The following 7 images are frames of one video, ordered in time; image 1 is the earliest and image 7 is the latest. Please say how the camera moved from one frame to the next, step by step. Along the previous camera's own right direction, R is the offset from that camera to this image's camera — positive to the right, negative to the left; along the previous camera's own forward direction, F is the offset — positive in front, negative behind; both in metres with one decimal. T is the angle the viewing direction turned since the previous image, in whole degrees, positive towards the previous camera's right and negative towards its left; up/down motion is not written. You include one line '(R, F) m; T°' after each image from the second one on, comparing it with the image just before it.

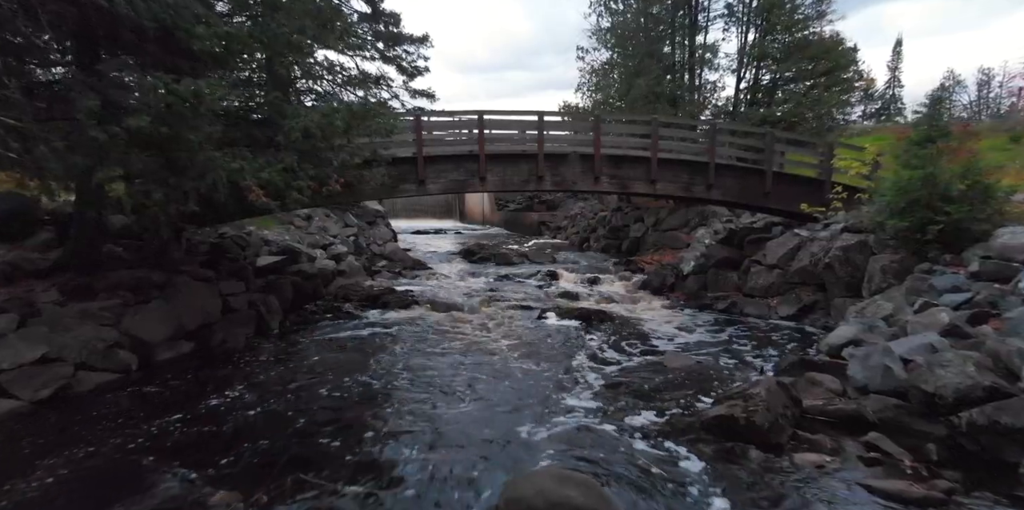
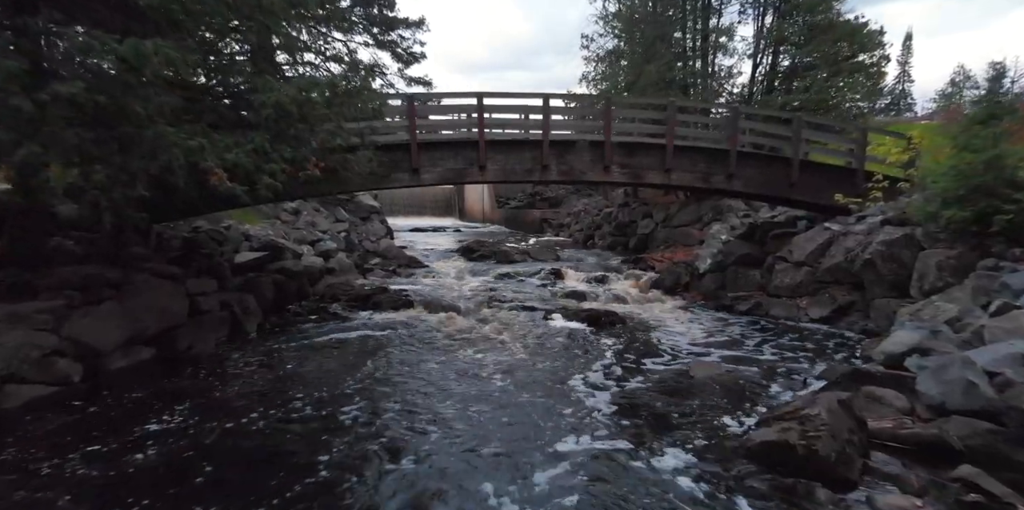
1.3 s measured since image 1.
(-0.1, +1.1) m; 0°
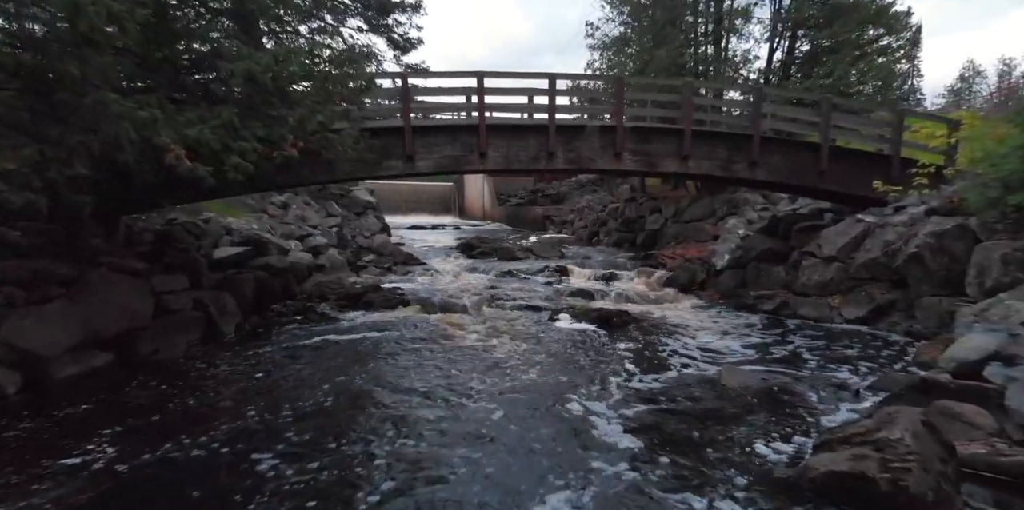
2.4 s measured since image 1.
(-0.1, +1.0) m; 0°
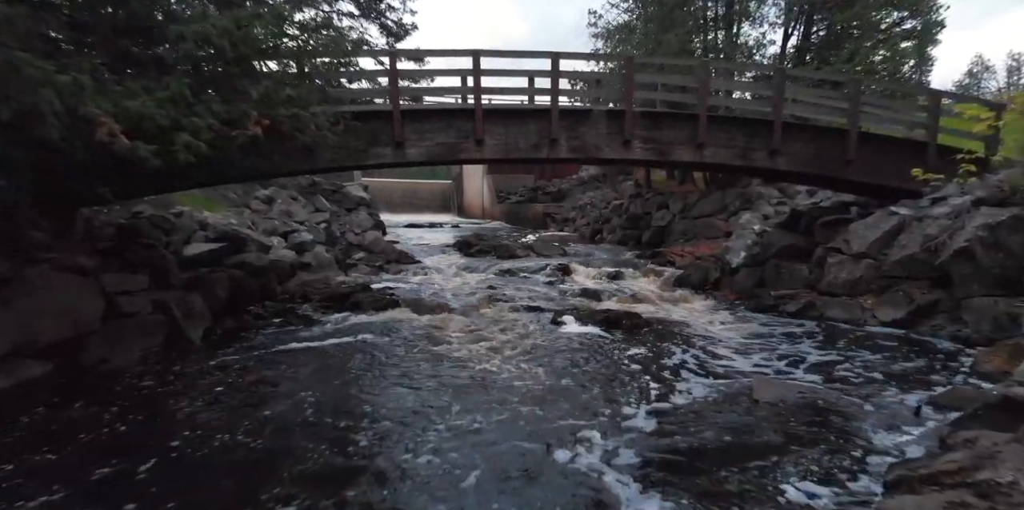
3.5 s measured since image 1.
(0.0, +1.0) m; 0°
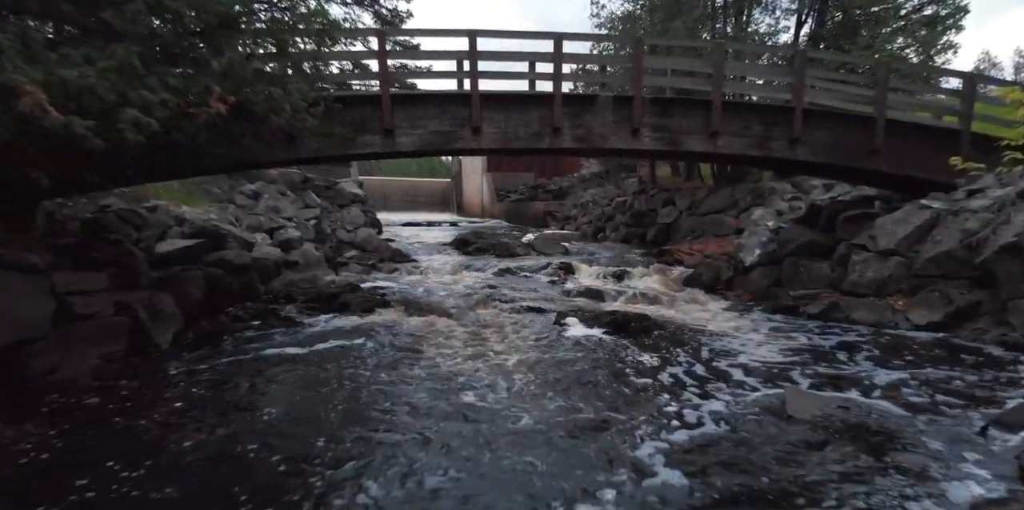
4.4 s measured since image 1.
(0.0, +0.8) m; 0°
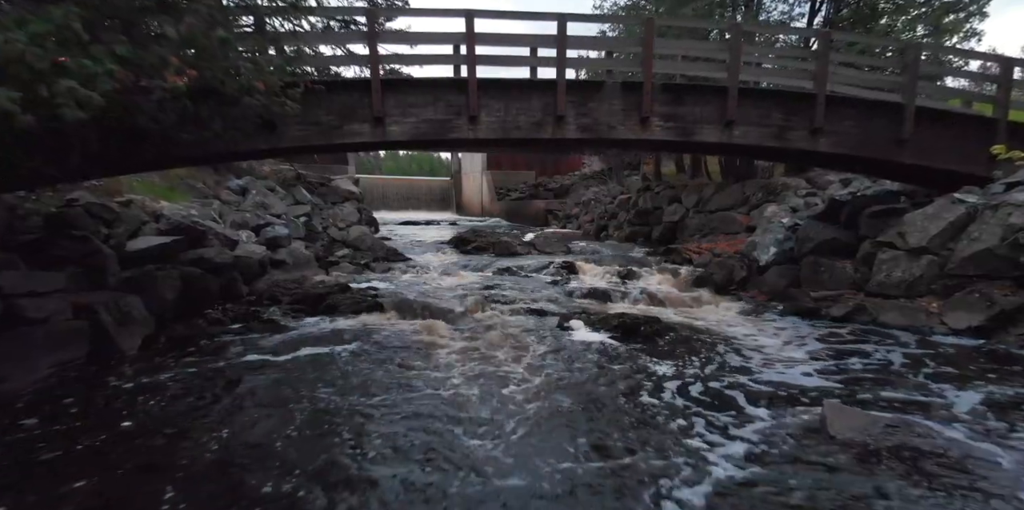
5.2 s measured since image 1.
(0.0, +0.7) m; 0°
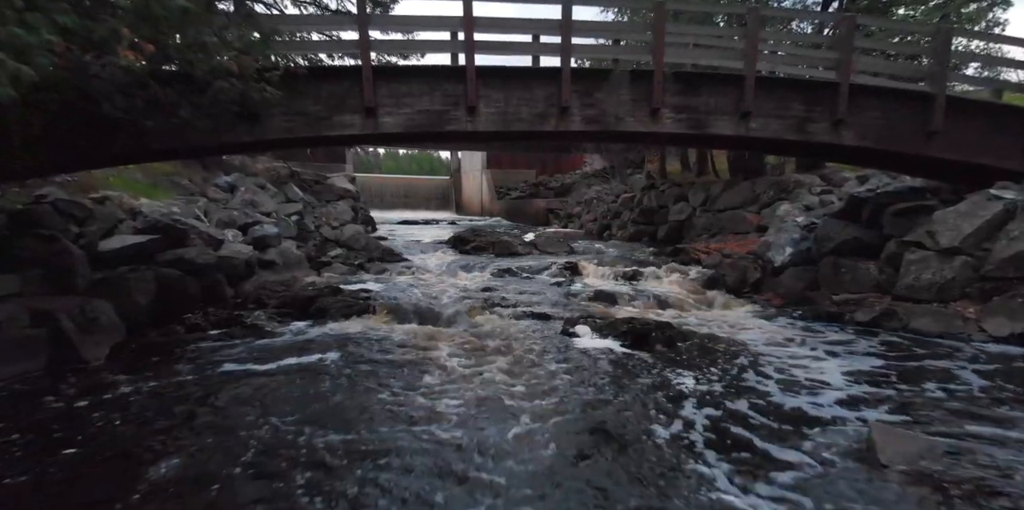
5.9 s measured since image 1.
(0.0, +0.6) m; 0°
